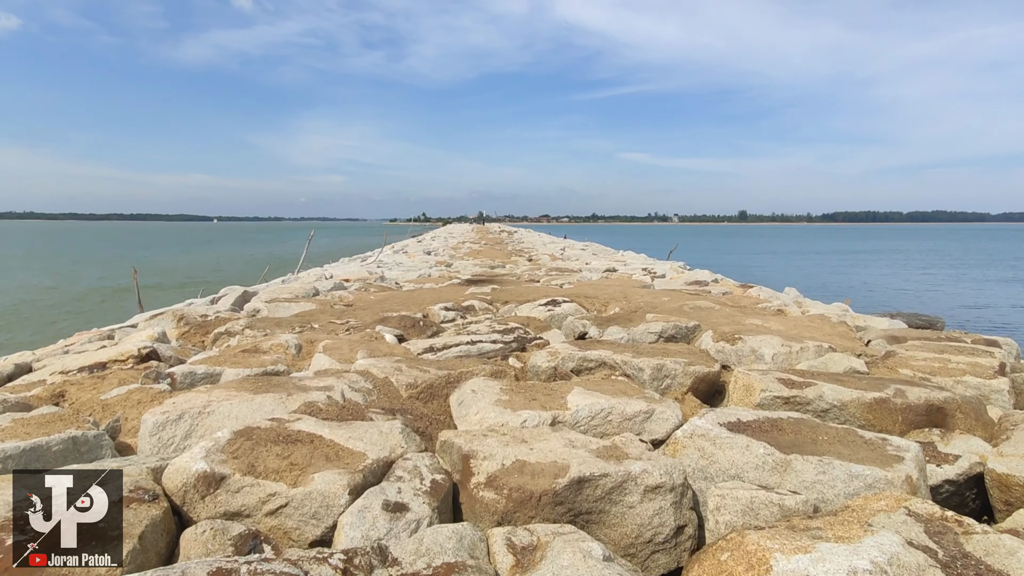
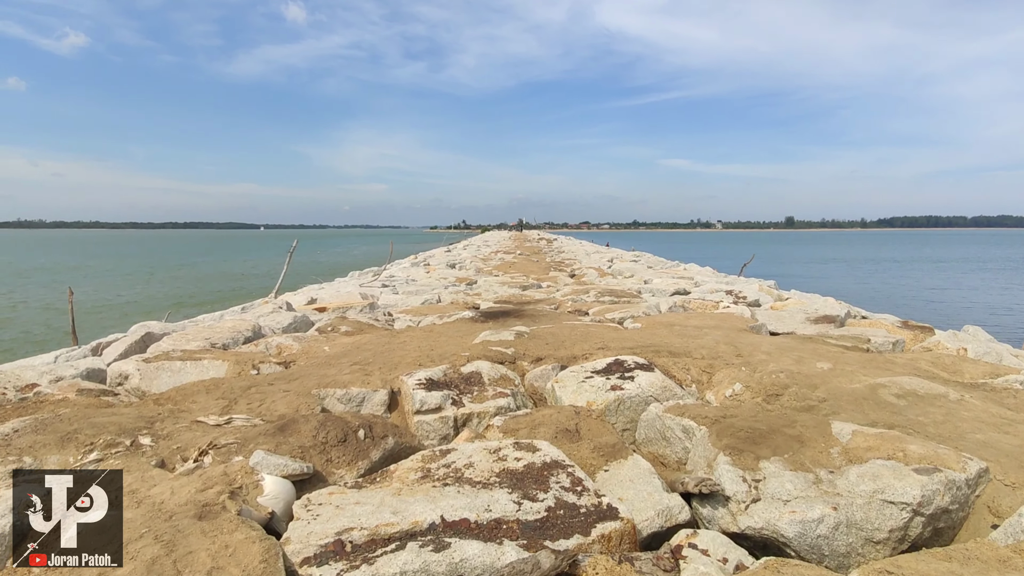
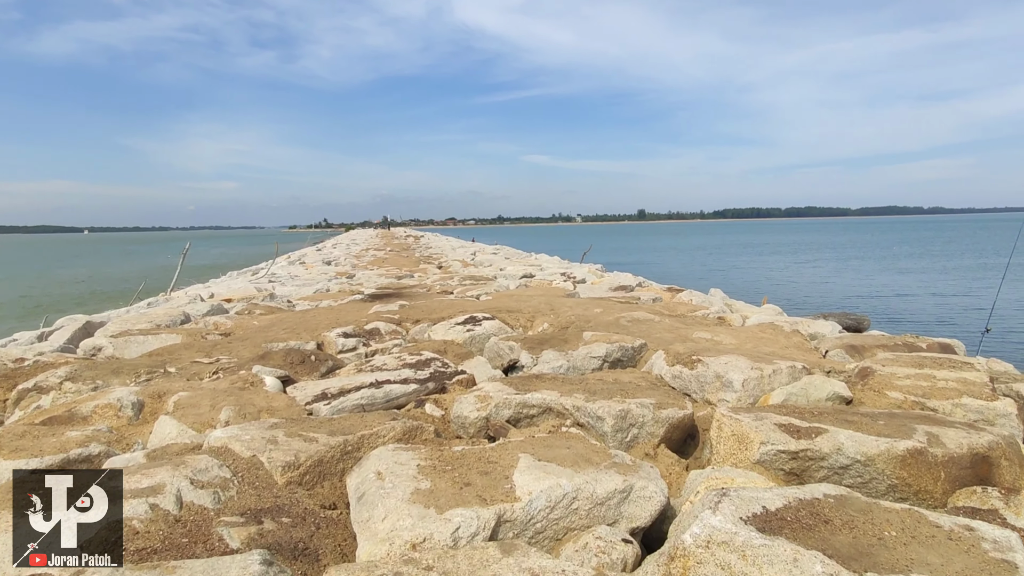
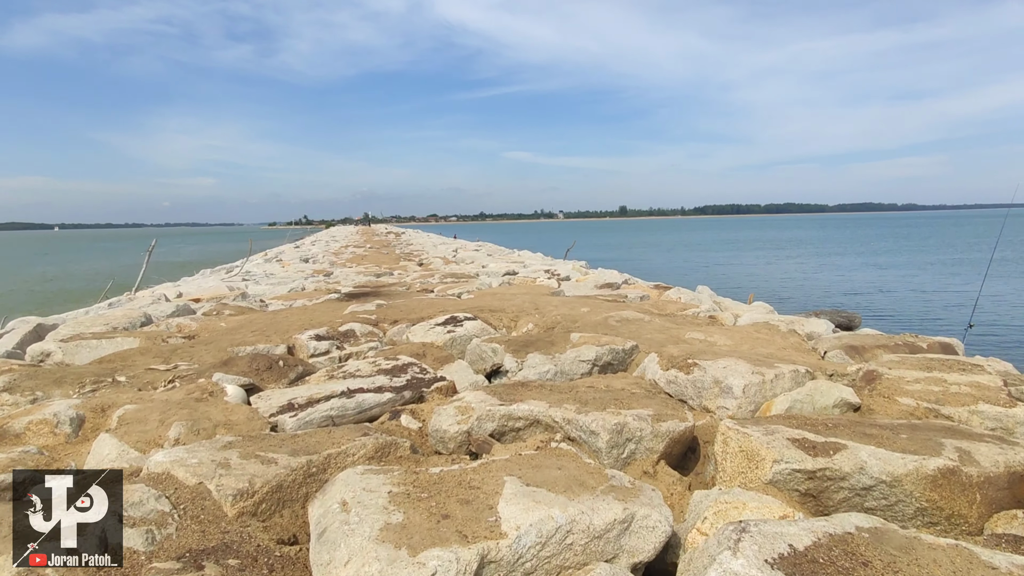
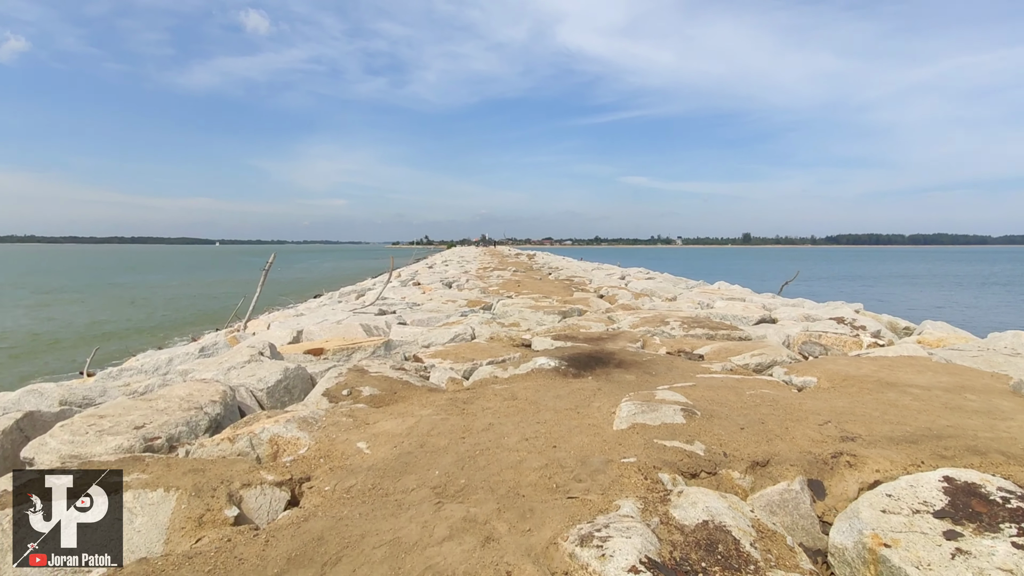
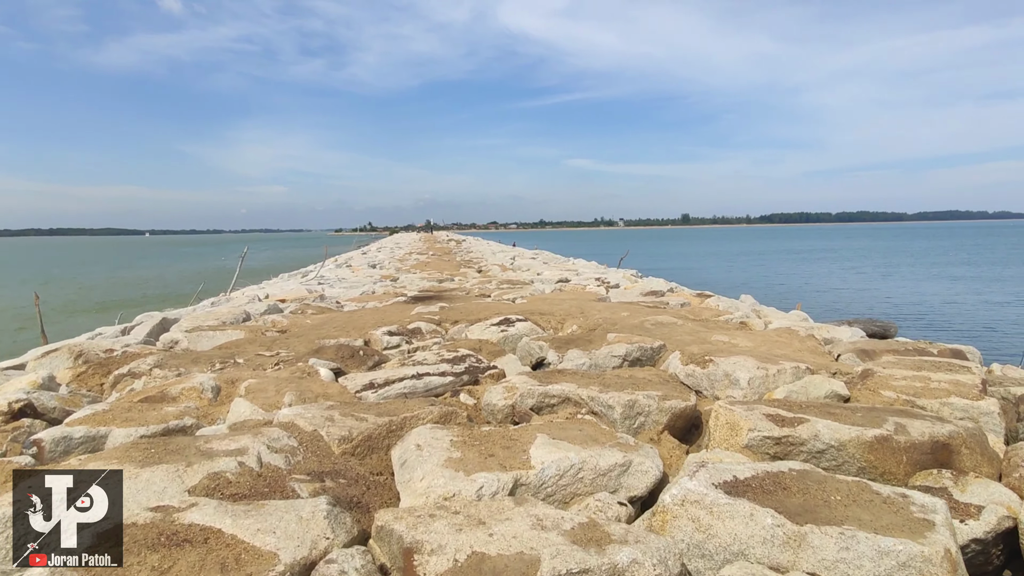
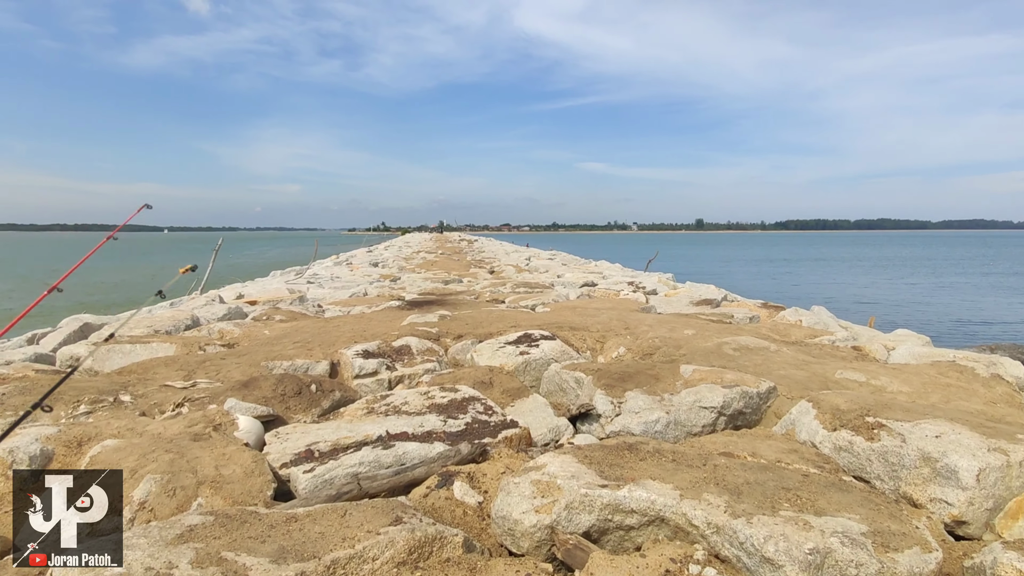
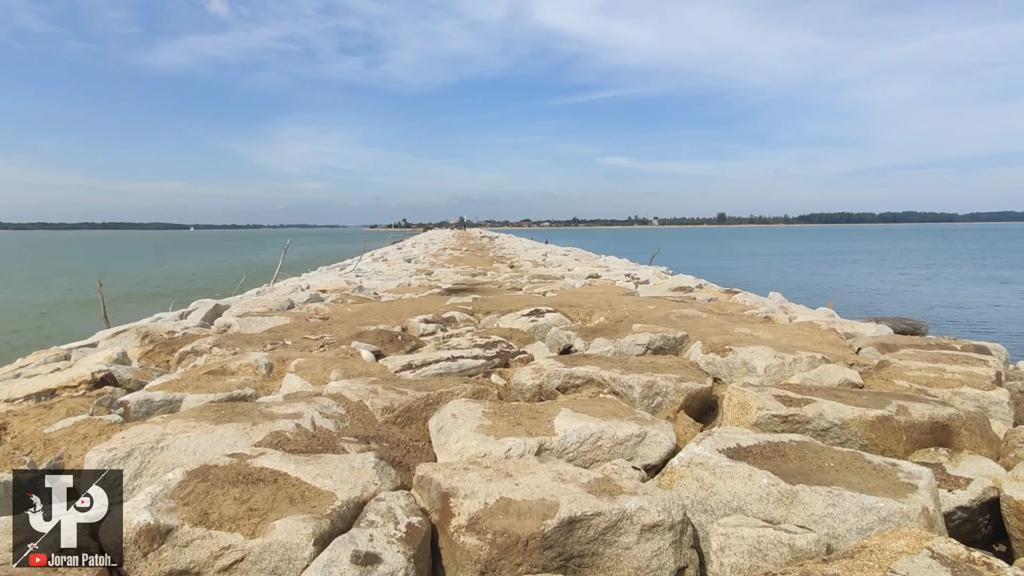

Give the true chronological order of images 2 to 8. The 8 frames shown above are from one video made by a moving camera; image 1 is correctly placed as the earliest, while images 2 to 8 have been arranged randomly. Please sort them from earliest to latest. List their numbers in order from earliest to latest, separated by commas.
8, 6, 3, 4, 7, 2, 5
